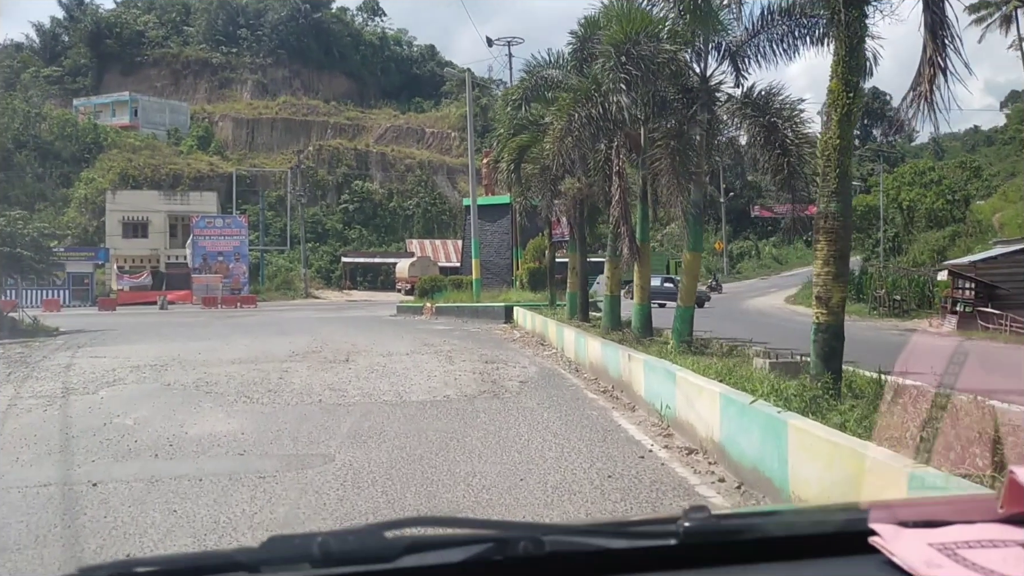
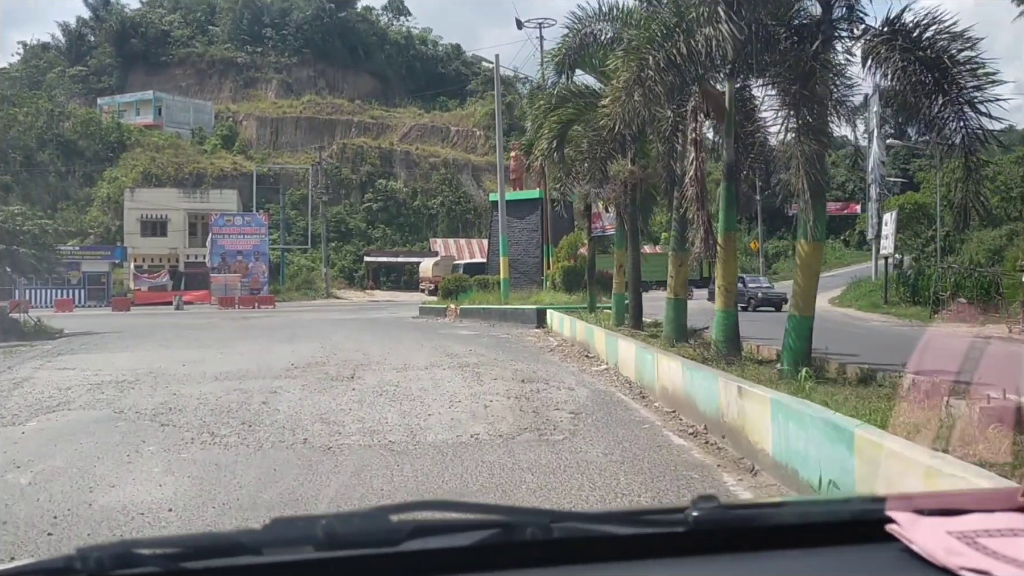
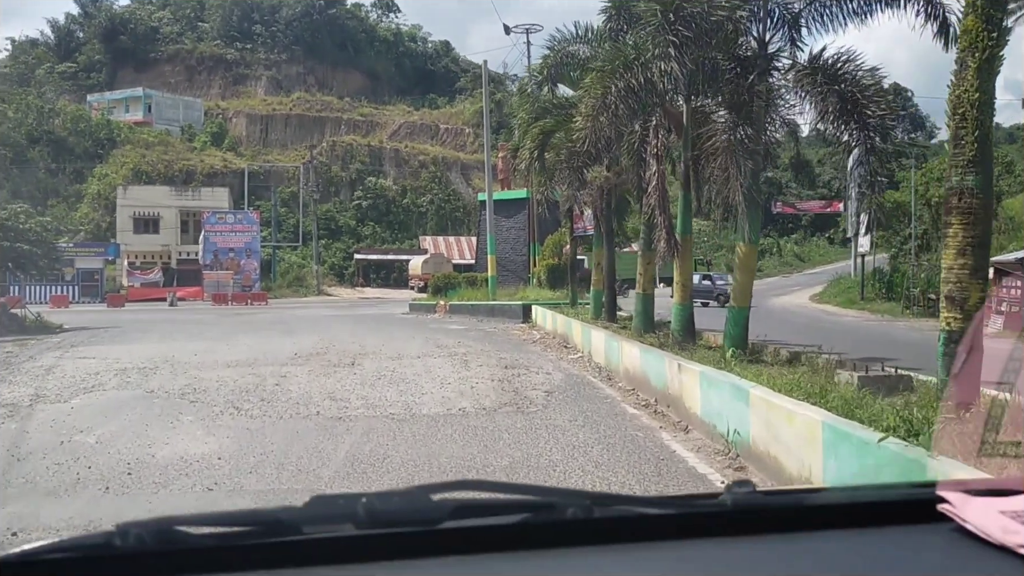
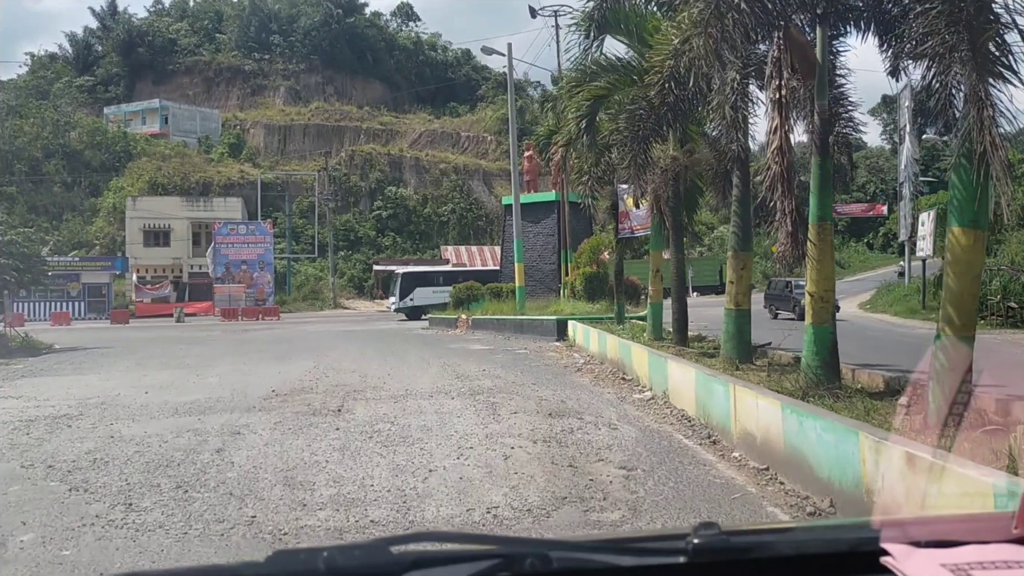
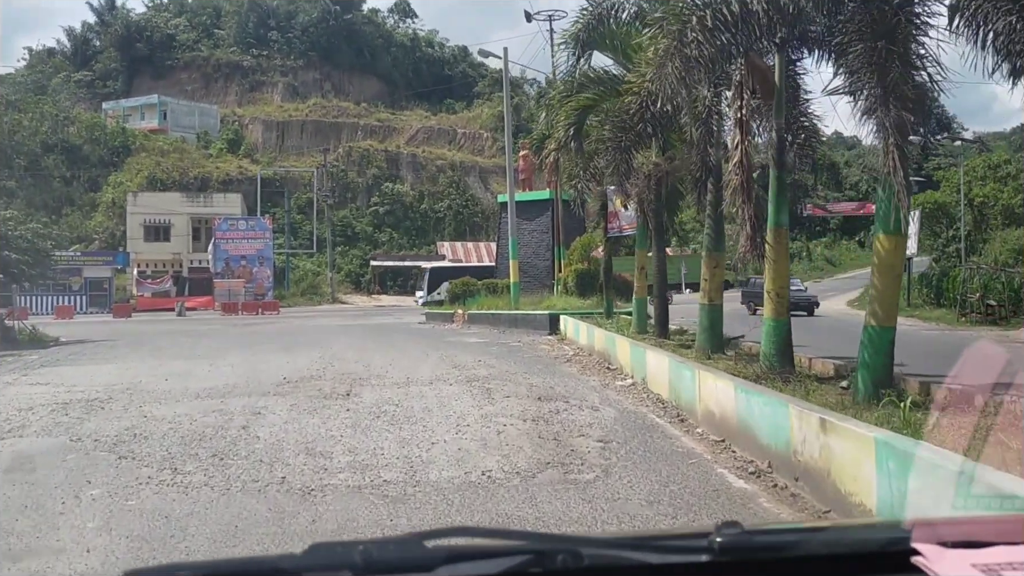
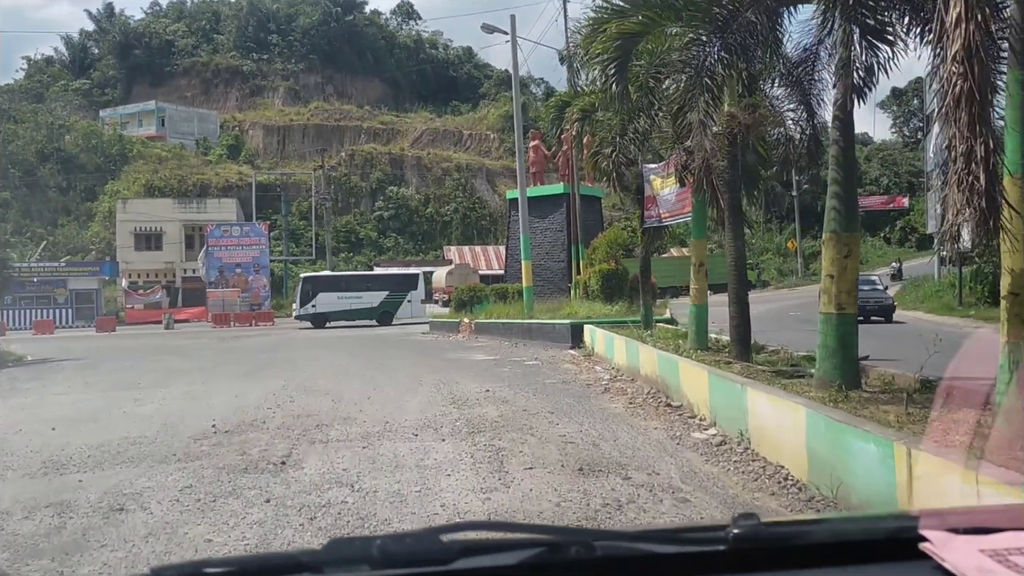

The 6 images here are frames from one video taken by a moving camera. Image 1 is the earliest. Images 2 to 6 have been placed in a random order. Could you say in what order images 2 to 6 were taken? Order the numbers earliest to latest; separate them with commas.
3, 2, 5, 4, 6
